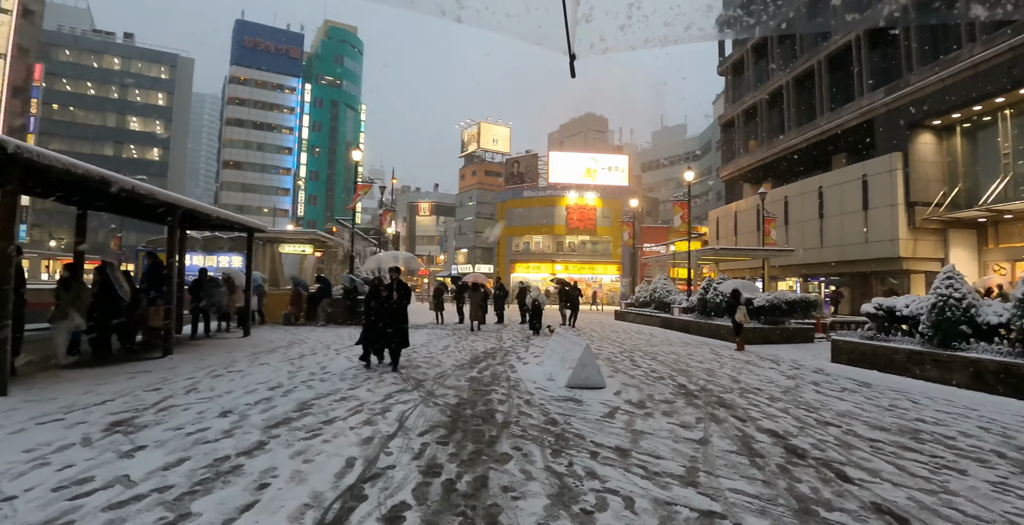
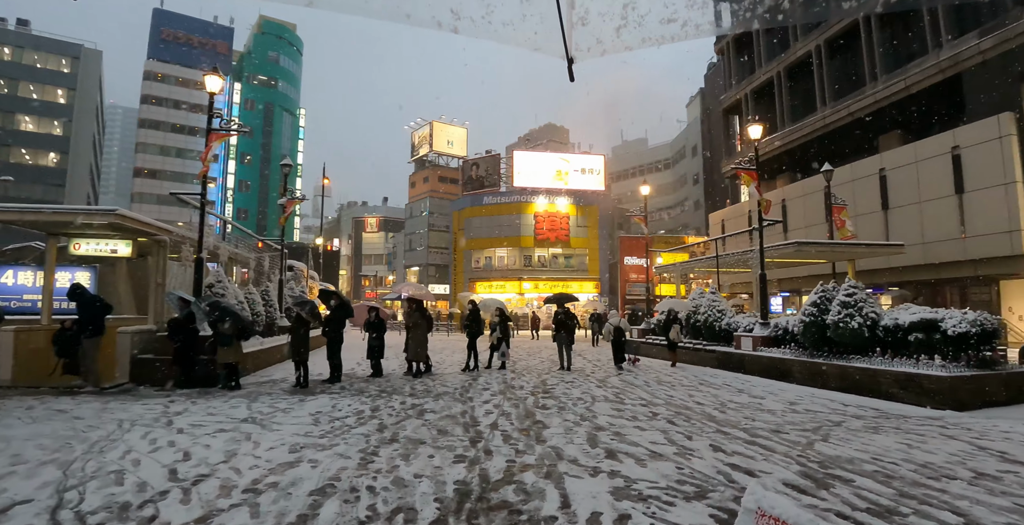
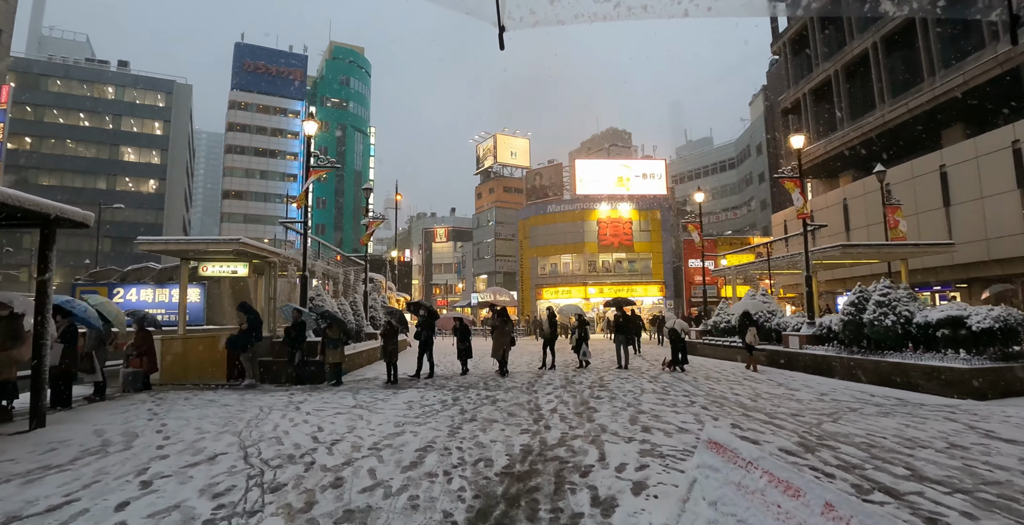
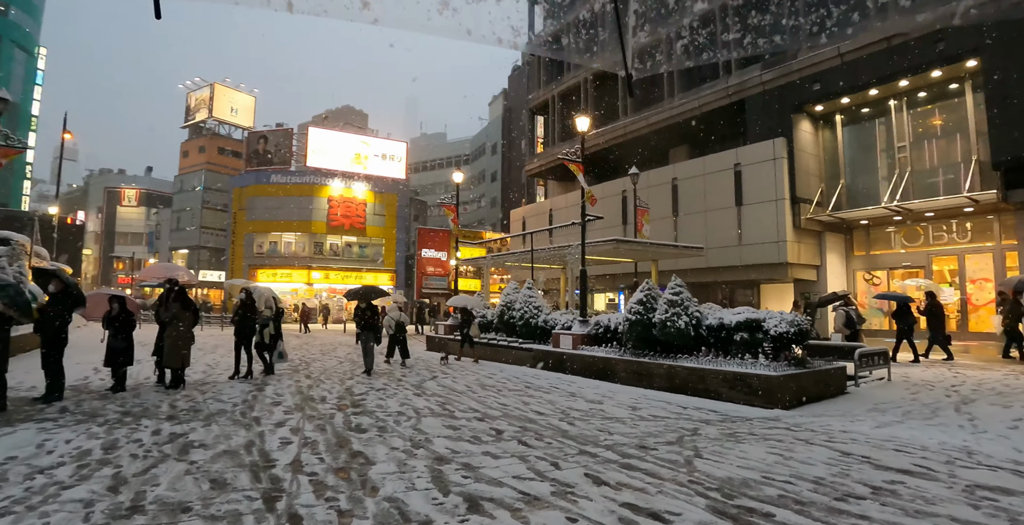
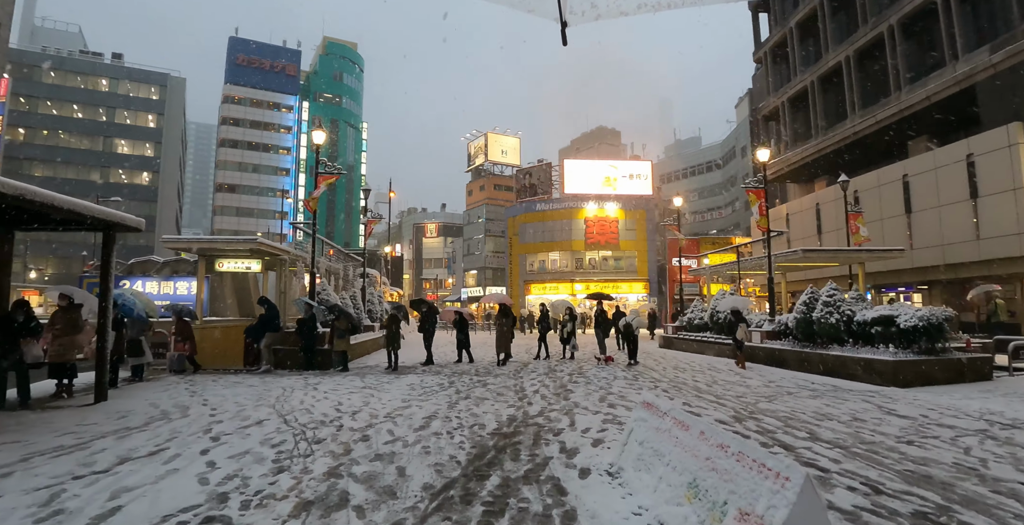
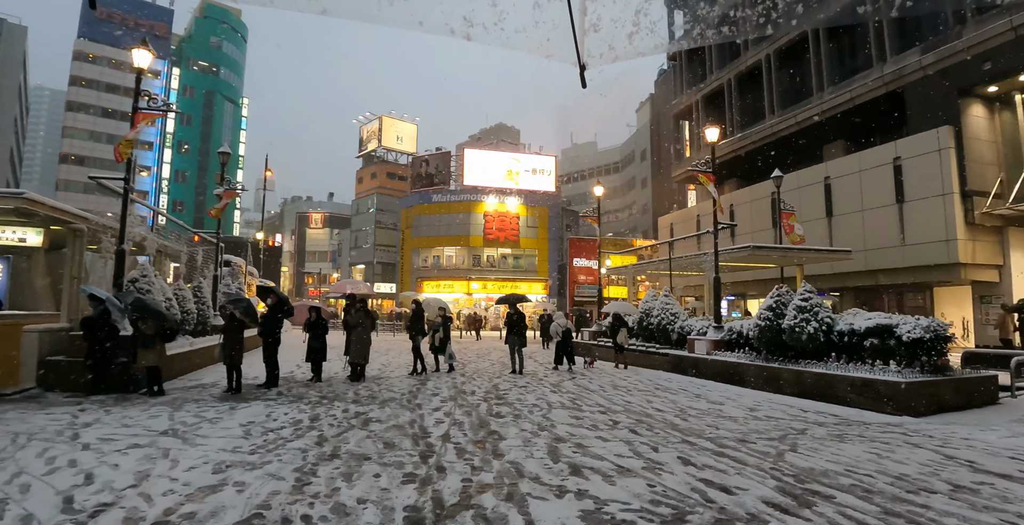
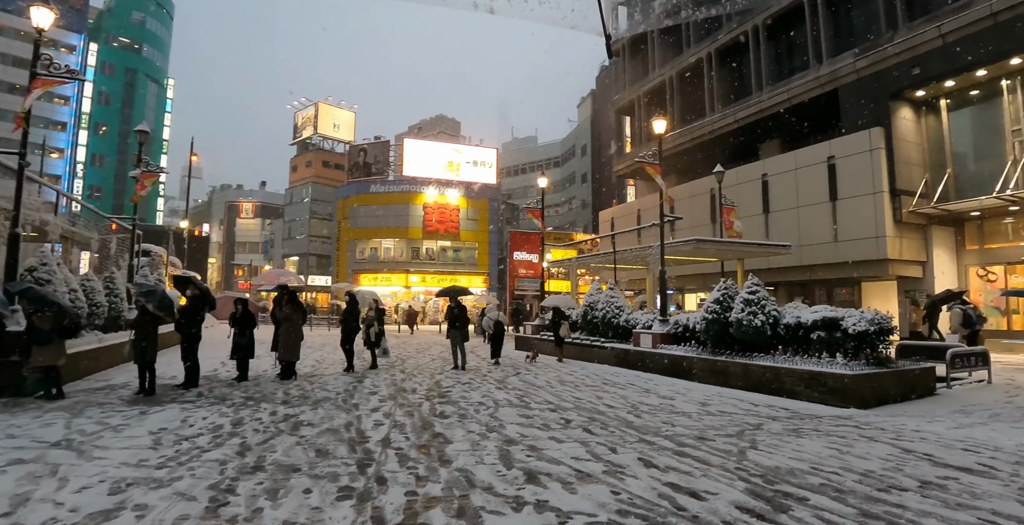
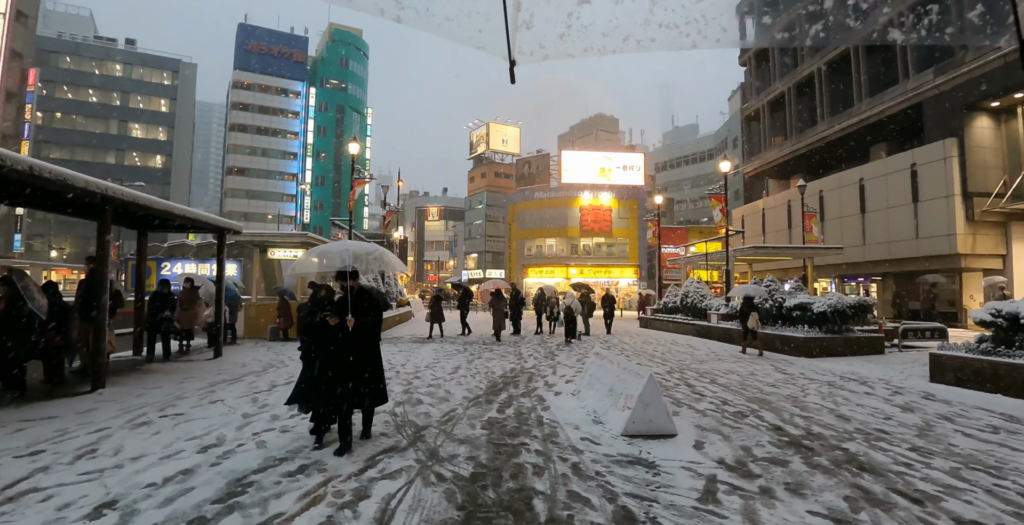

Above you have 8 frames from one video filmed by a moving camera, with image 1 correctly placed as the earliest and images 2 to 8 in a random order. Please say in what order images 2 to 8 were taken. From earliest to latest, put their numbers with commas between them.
8, 5, 3, 2, 6, 7, 4
